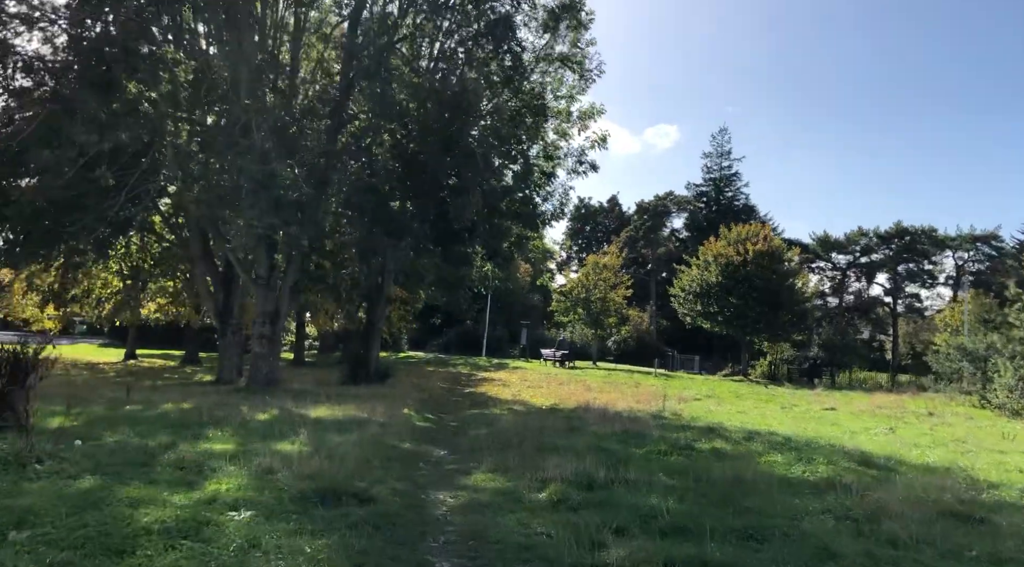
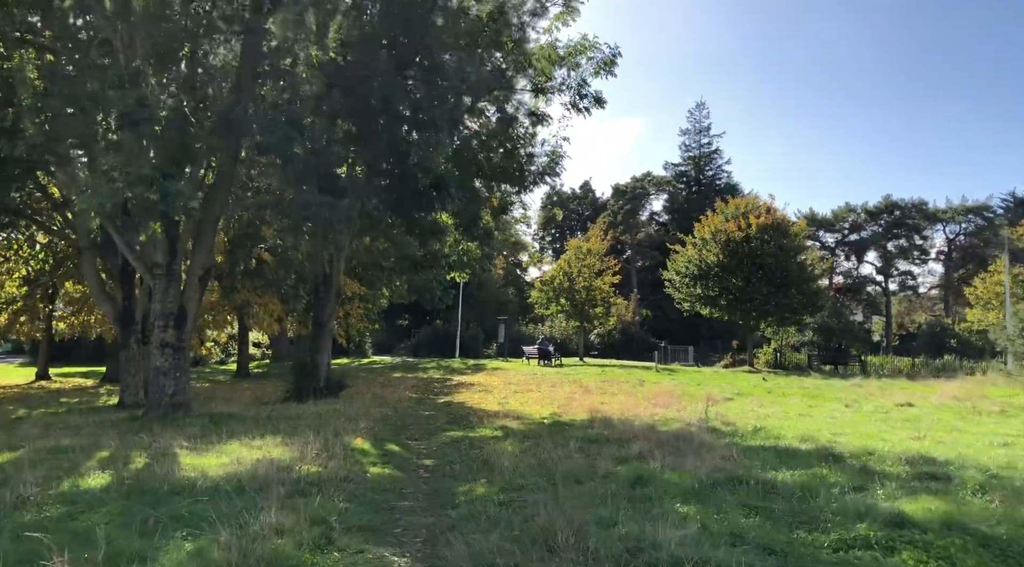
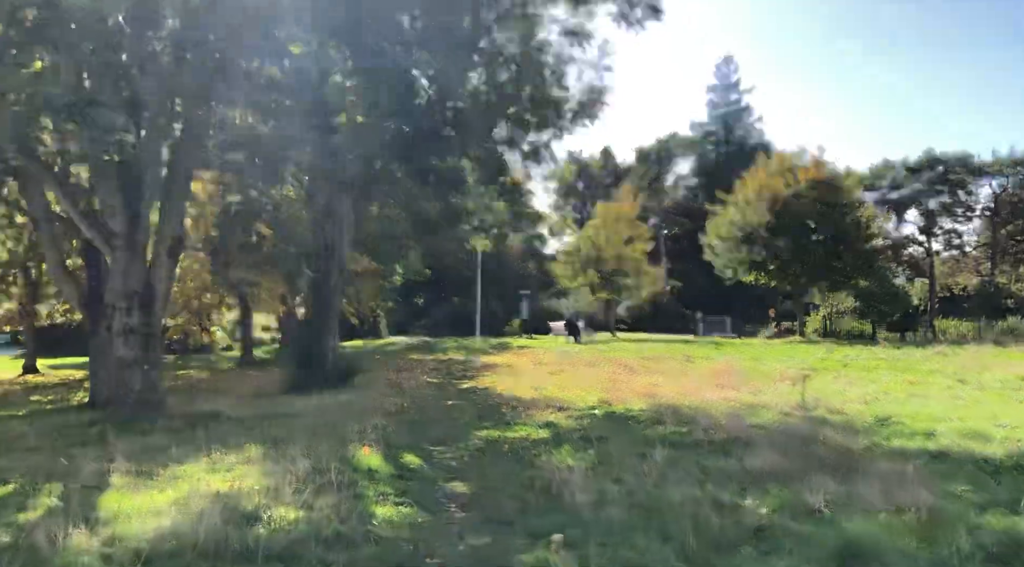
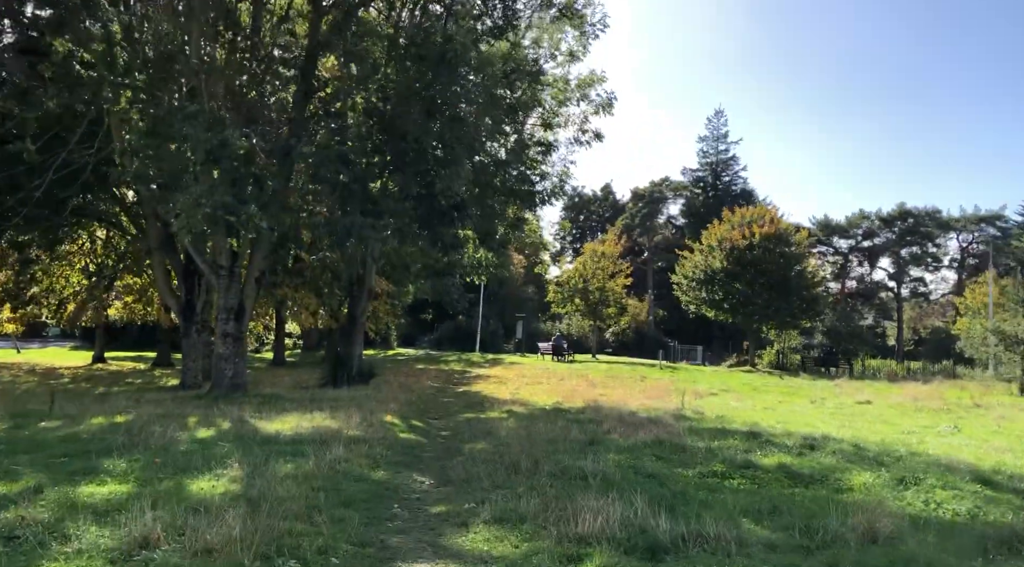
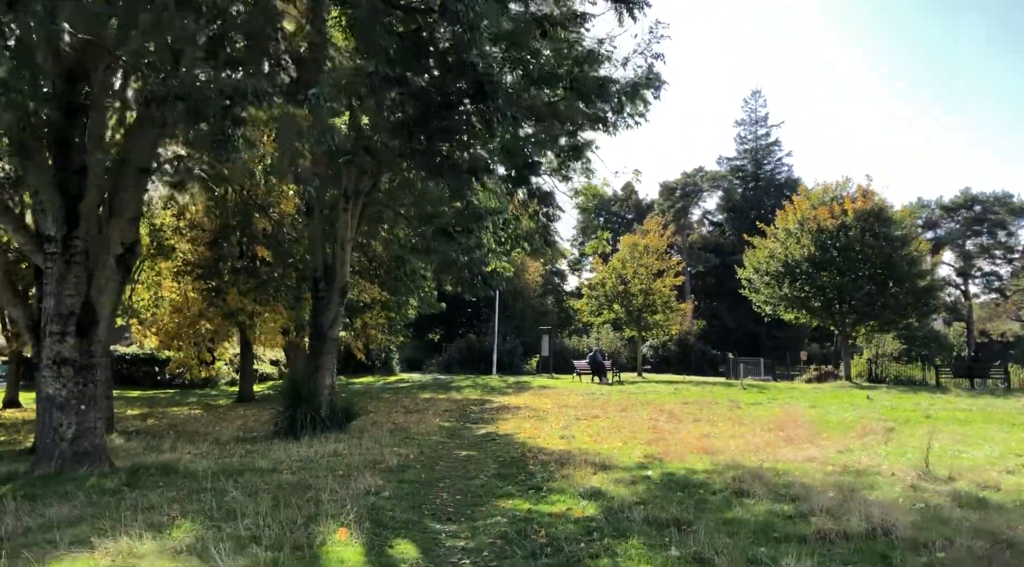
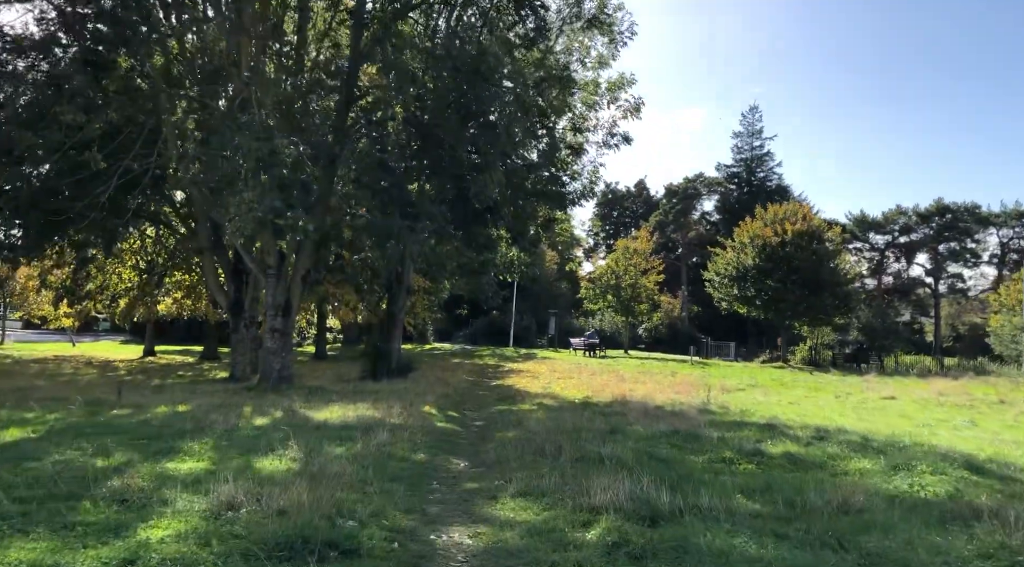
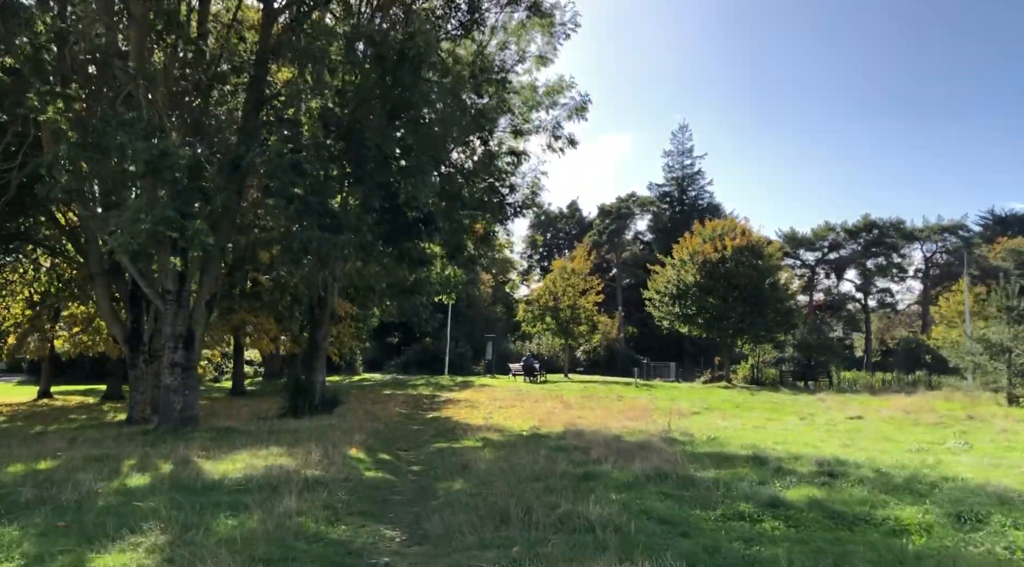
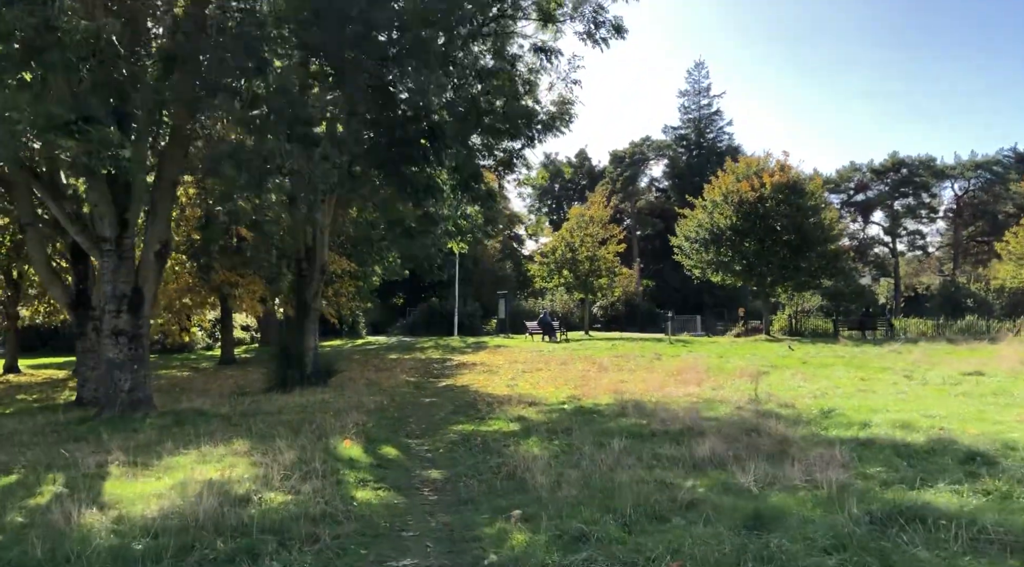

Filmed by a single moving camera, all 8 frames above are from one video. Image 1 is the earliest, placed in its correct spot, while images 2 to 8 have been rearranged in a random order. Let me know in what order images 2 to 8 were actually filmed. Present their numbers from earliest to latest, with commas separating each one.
6, 4, 7, 2, 8, 3, 5
